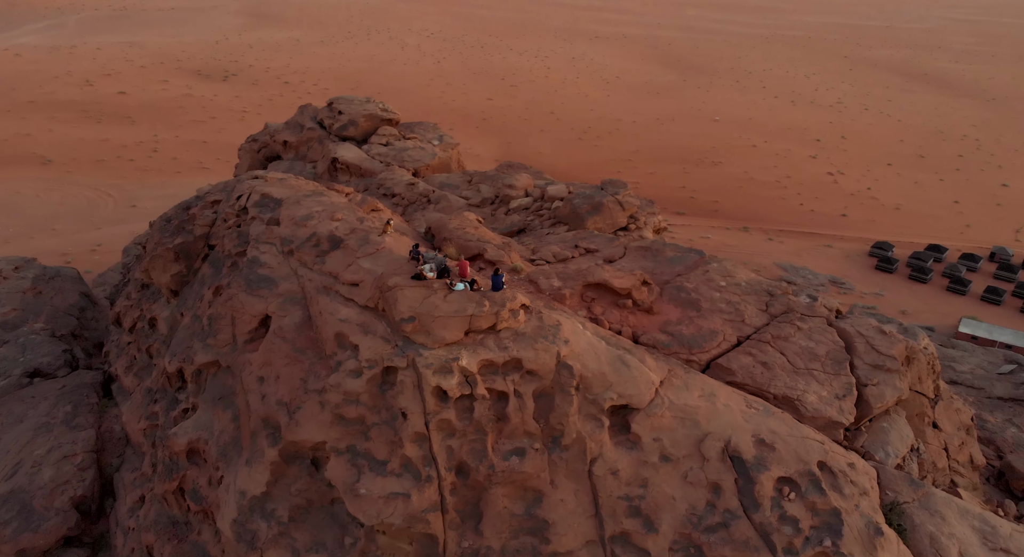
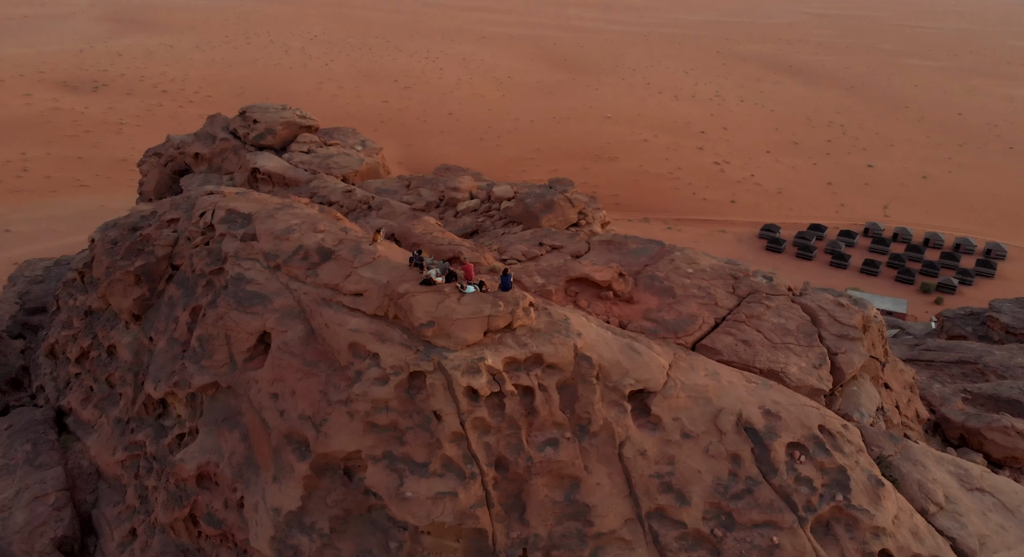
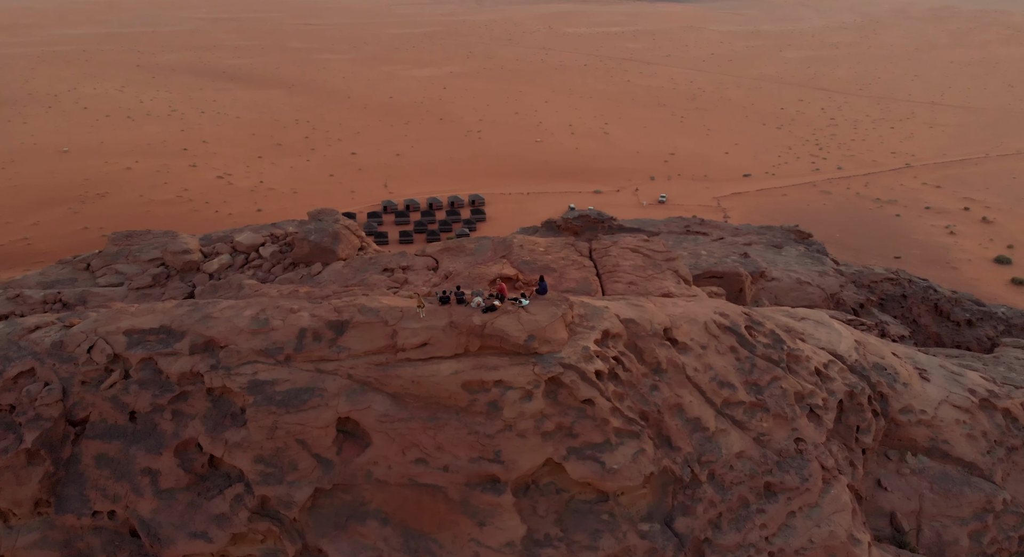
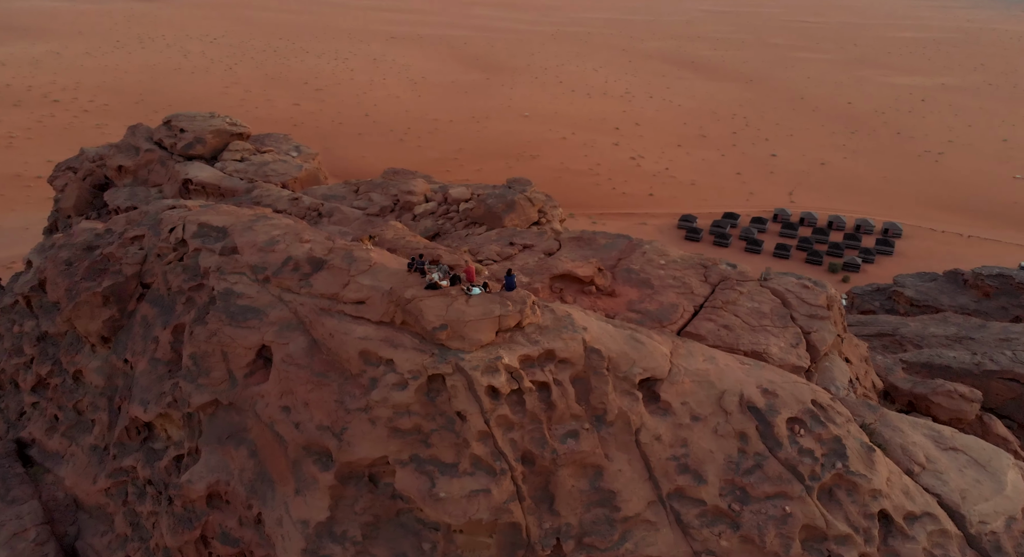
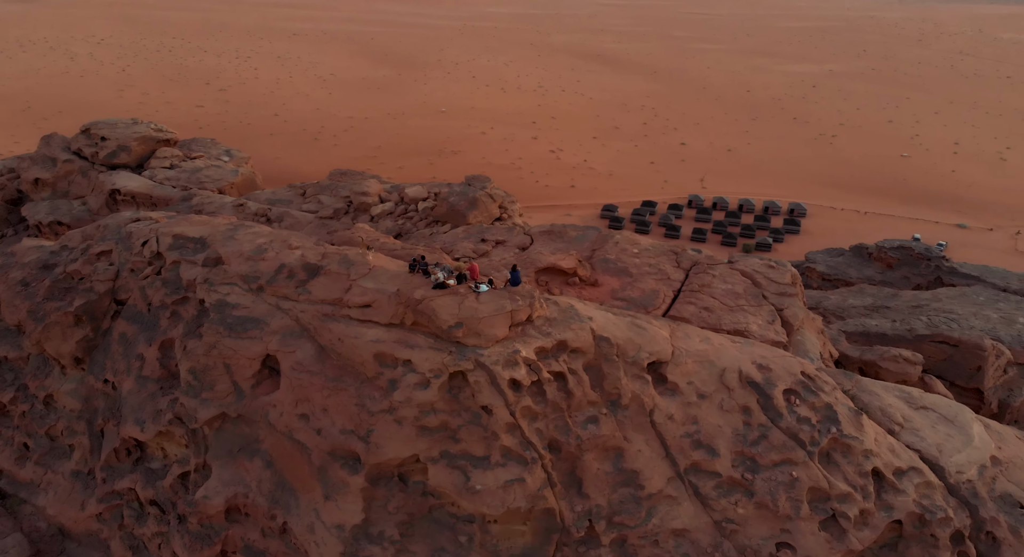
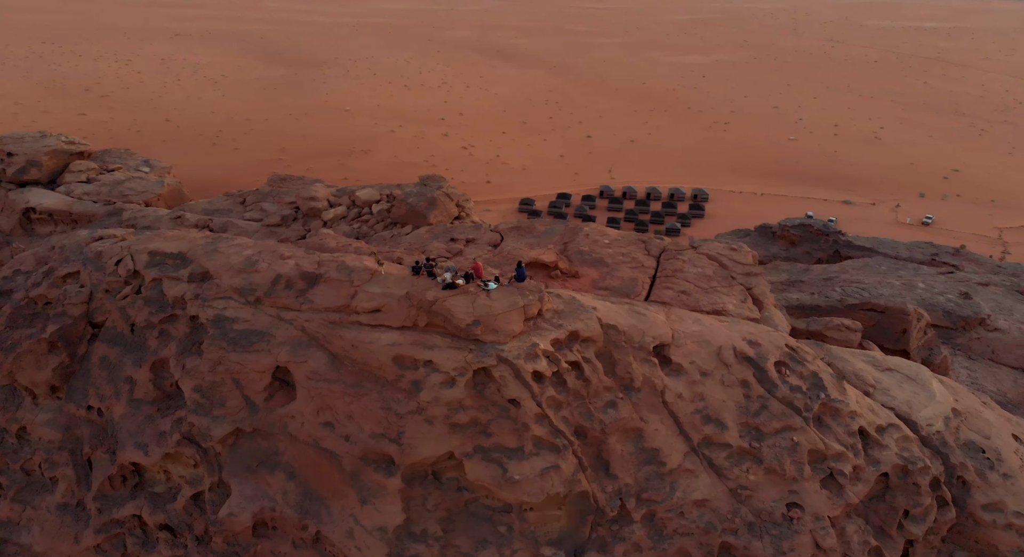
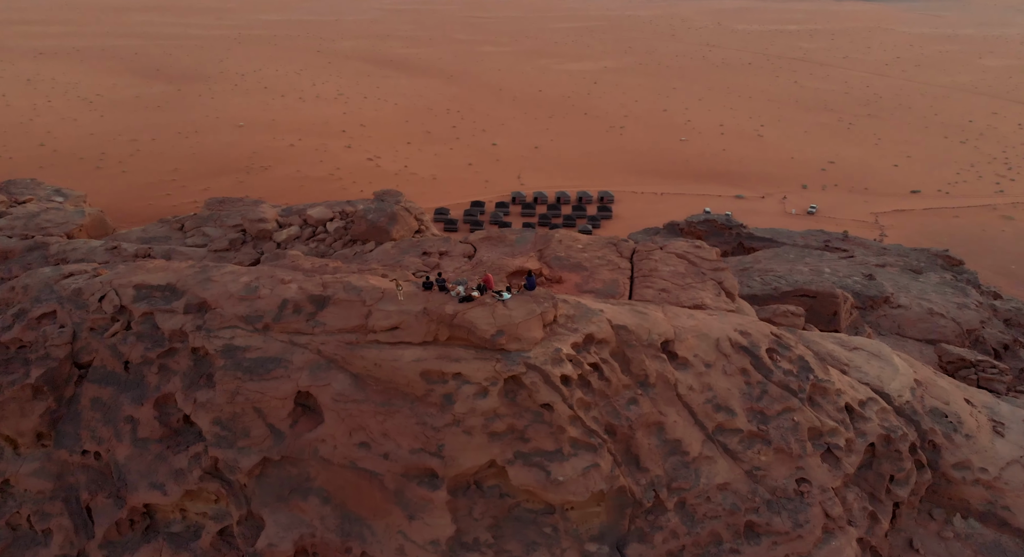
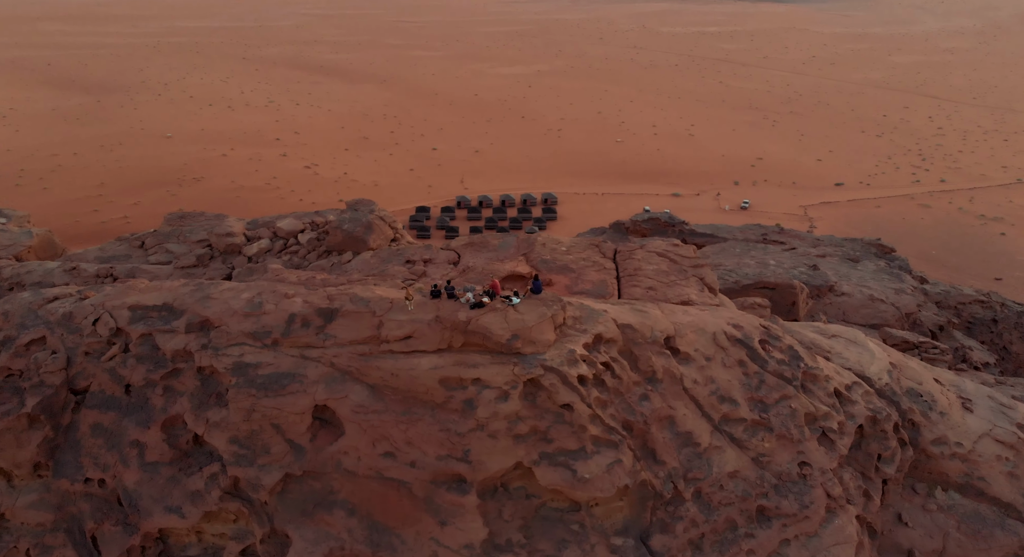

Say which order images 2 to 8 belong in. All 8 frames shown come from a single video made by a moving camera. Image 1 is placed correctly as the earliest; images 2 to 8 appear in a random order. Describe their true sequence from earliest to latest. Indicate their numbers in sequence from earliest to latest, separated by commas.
2, 4, 5, 6, 7, 8, 3
